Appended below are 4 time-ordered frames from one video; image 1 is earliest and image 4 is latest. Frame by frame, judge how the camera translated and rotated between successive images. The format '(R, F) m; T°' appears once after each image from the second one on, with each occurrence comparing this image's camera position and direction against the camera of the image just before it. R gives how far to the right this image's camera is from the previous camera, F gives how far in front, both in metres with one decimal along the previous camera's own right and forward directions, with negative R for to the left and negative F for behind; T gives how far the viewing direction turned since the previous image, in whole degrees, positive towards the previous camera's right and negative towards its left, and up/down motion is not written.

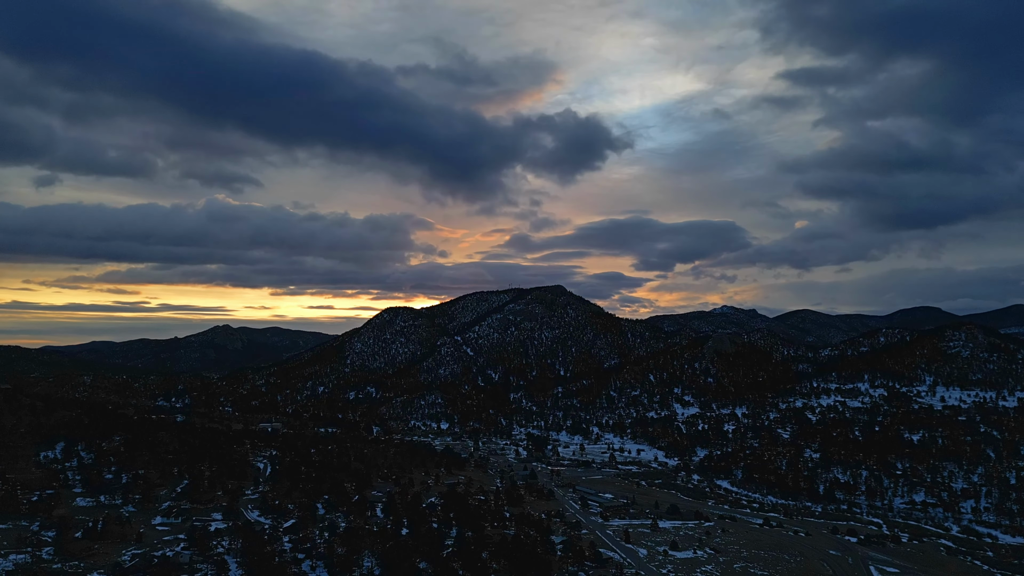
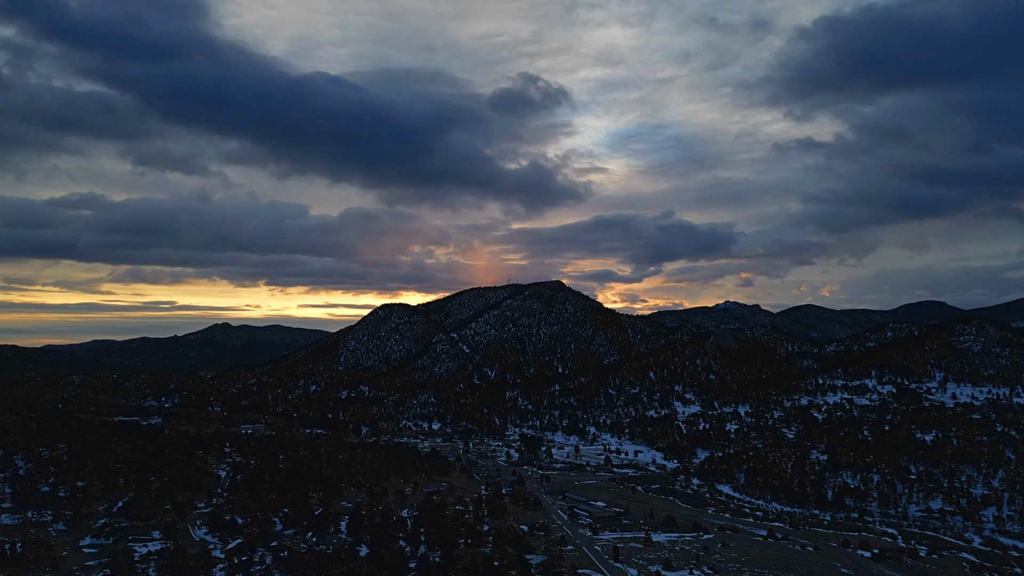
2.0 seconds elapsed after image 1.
(+1.8, +4.5) m; 0°
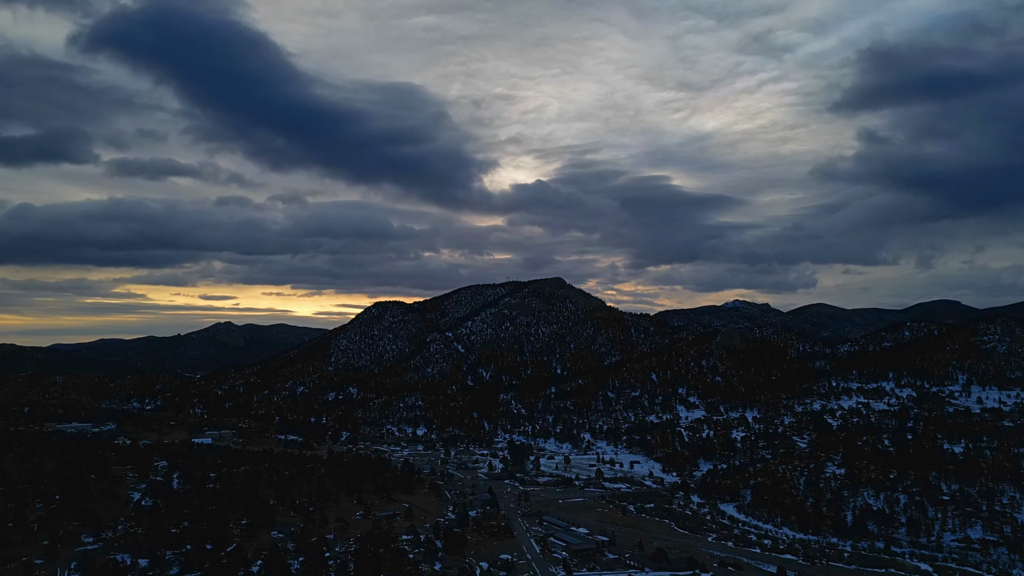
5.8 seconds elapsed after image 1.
(+3.3, +7.8) m; -1°
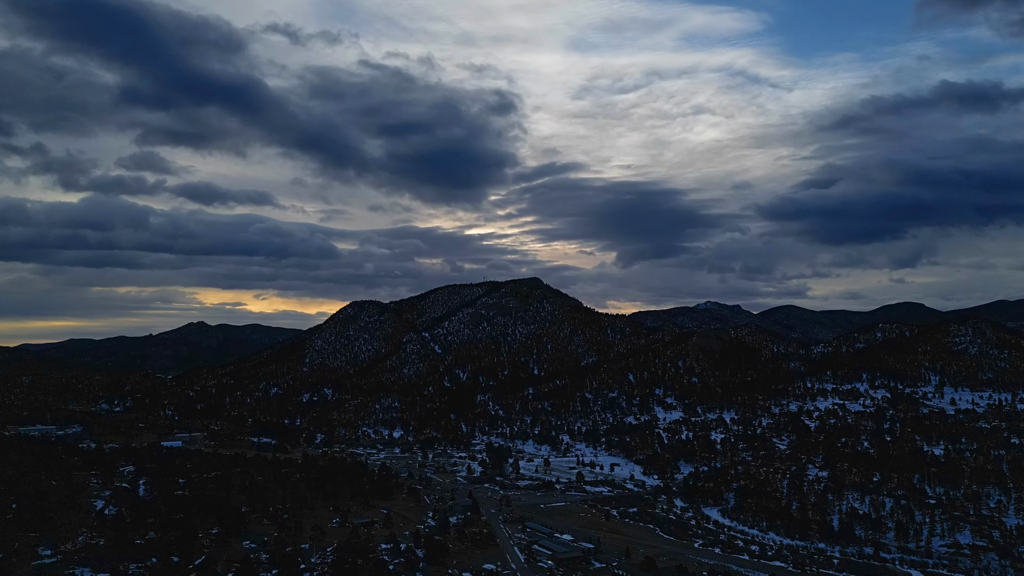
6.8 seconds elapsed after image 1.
(-0.6, +1.5) m; +2°
